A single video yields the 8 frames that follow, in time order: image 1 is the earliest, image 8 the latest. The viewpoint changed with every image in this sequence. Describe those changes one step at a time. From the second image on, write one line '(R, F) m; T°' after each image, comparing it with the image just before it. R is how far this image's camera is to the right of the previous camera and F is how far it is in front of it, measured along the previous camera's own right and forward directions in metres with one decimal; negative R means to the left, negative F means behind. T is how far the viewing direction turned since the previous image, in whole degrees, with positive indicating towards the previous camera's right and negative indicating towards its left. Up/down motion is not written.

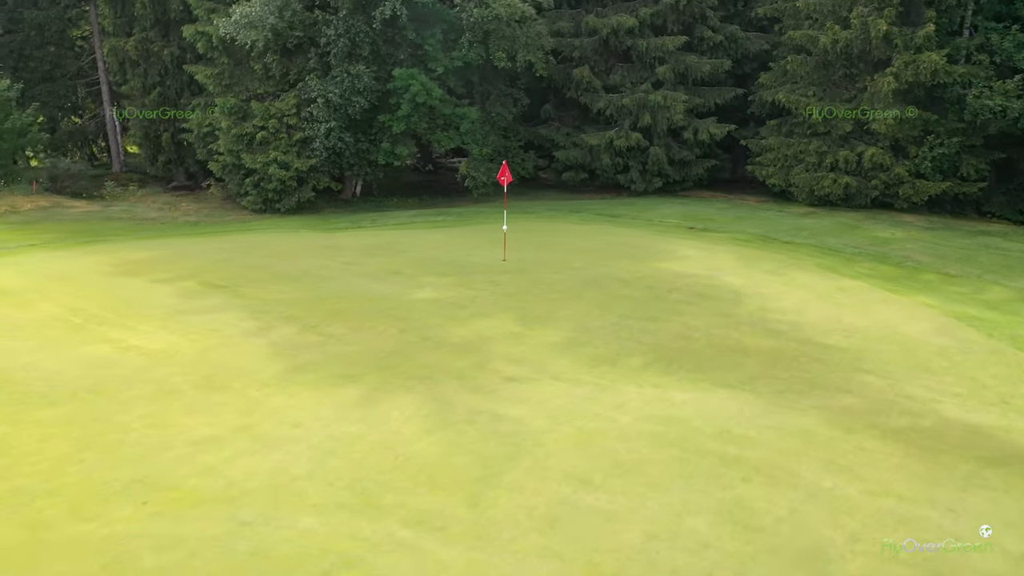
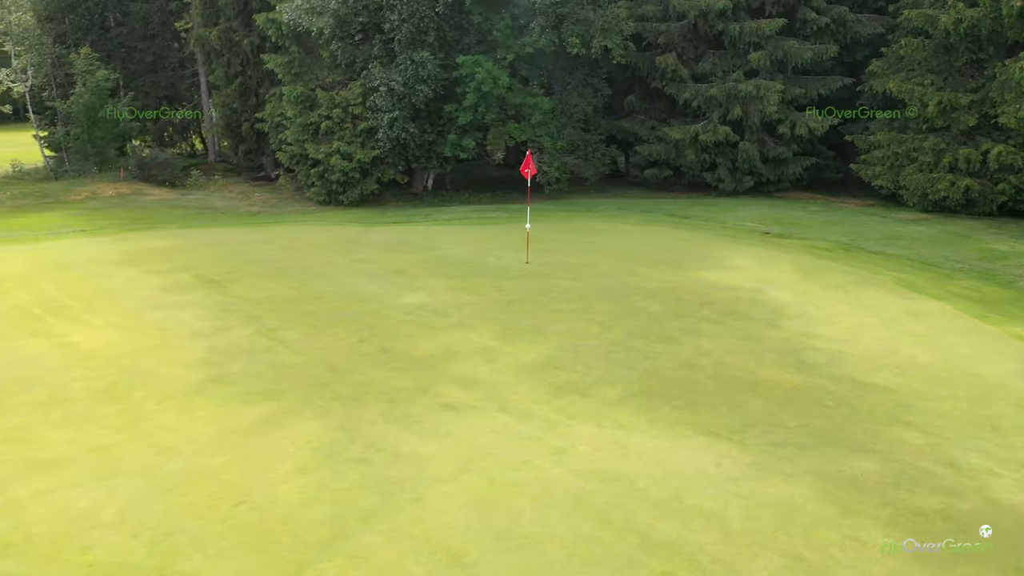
(+1.6, +1.6) m; -9°
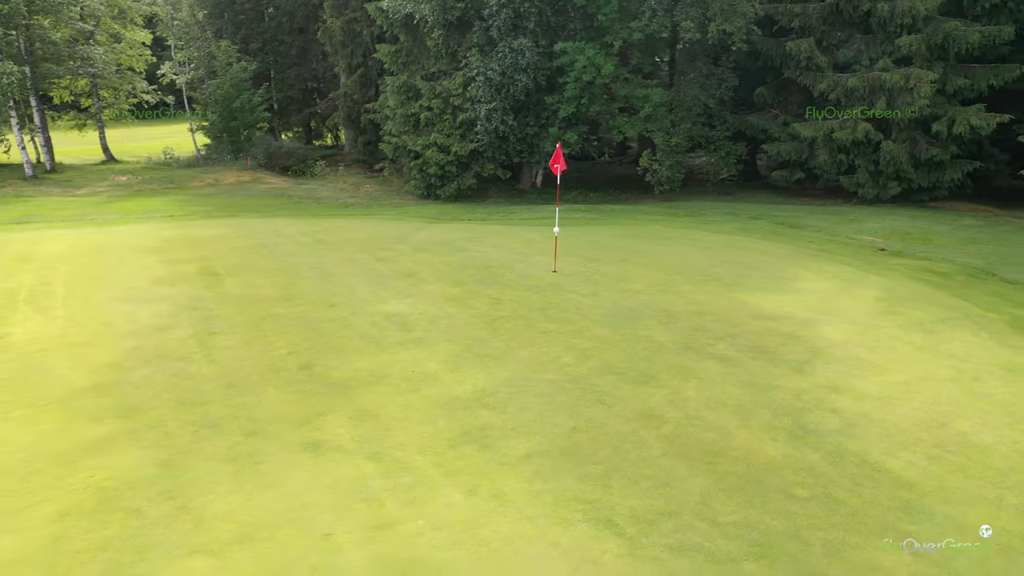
(+2.1, +1.8) m; -13°
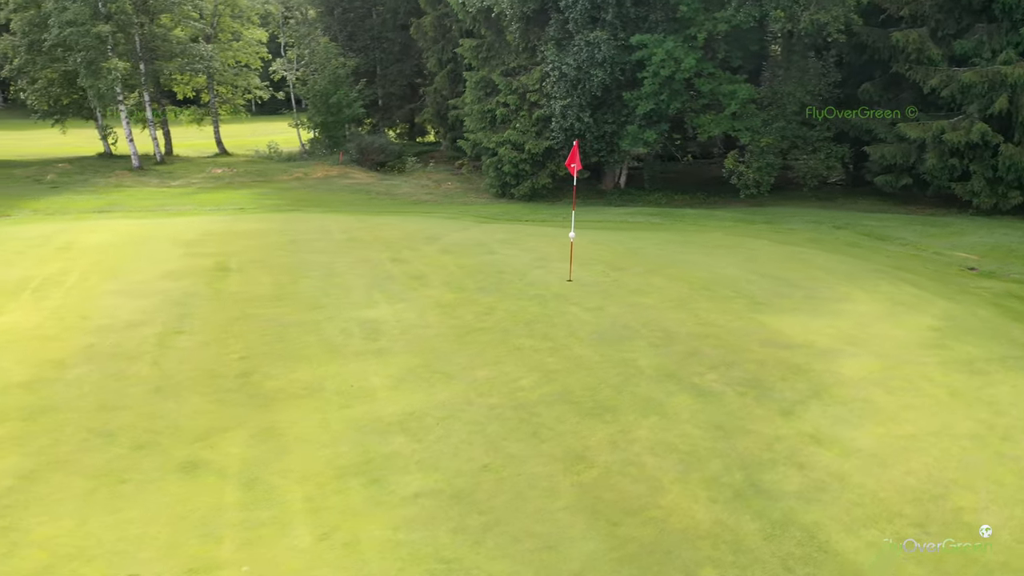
(+1.5, +0.9) m; -9°
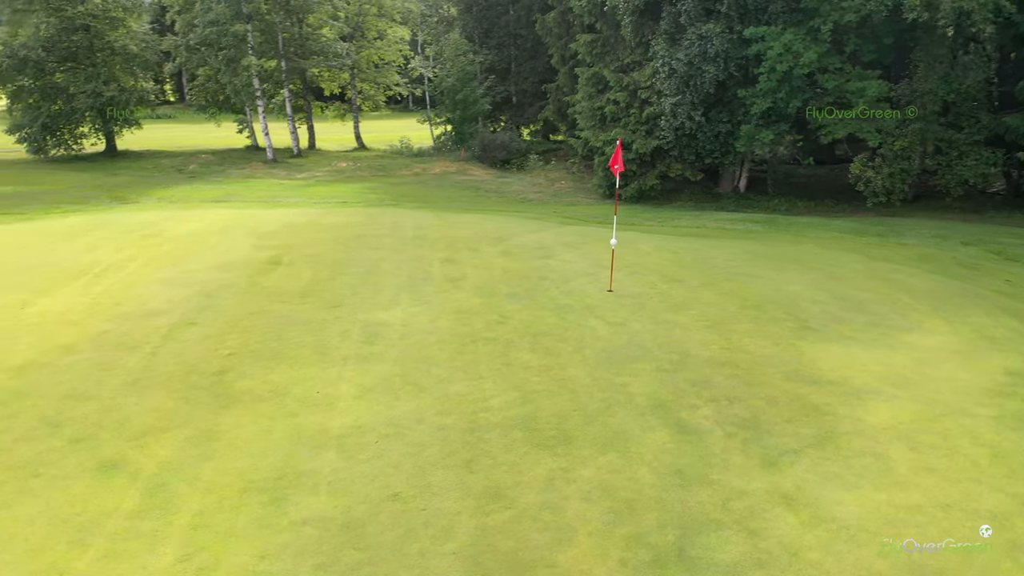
(+1.4, +0.7) m; -11°
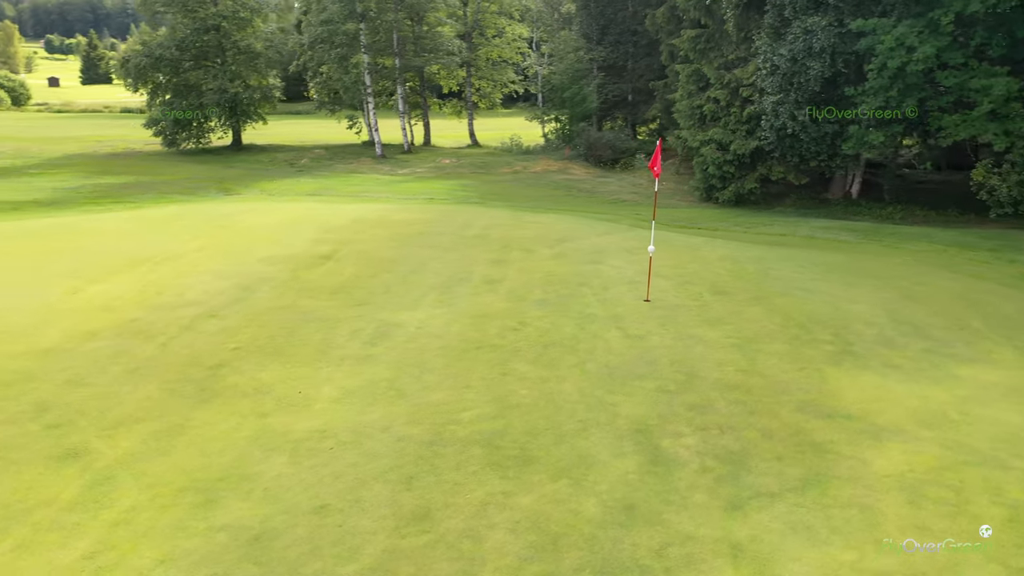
(+1.1, +0.4) m; -9°
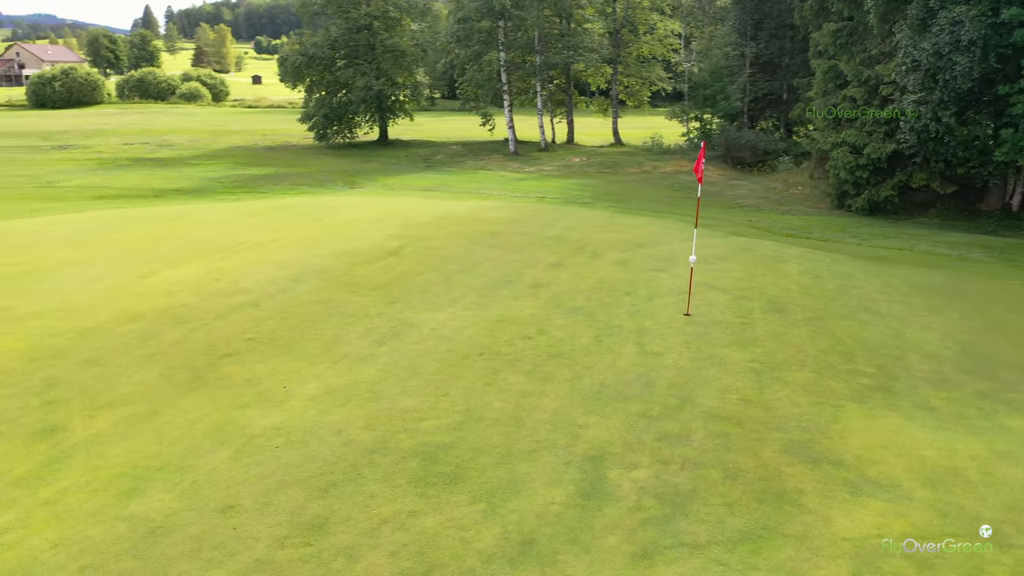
(+1.4, +0.5) m; -12°
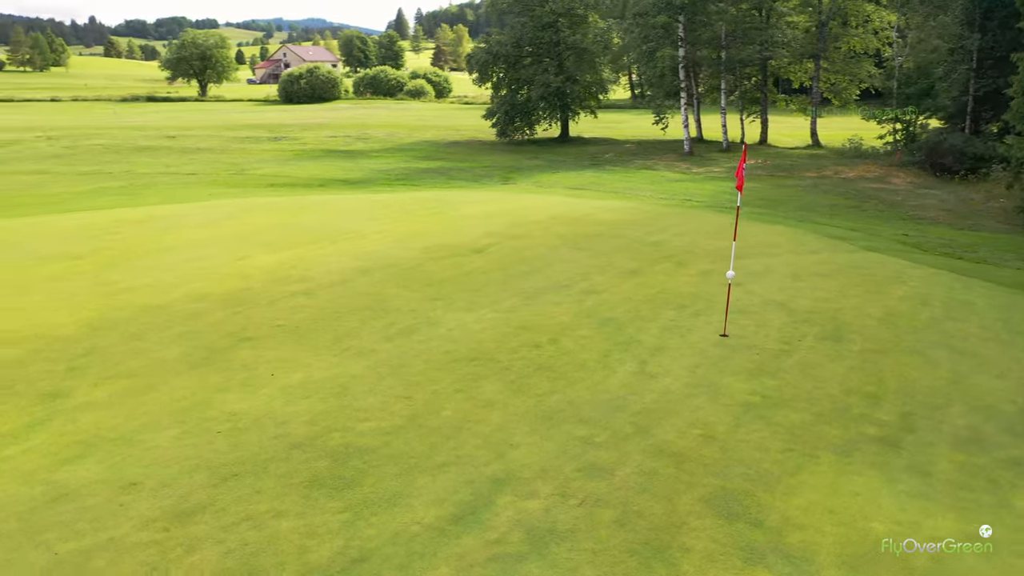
(+1.8, +0.5) m; -15°
